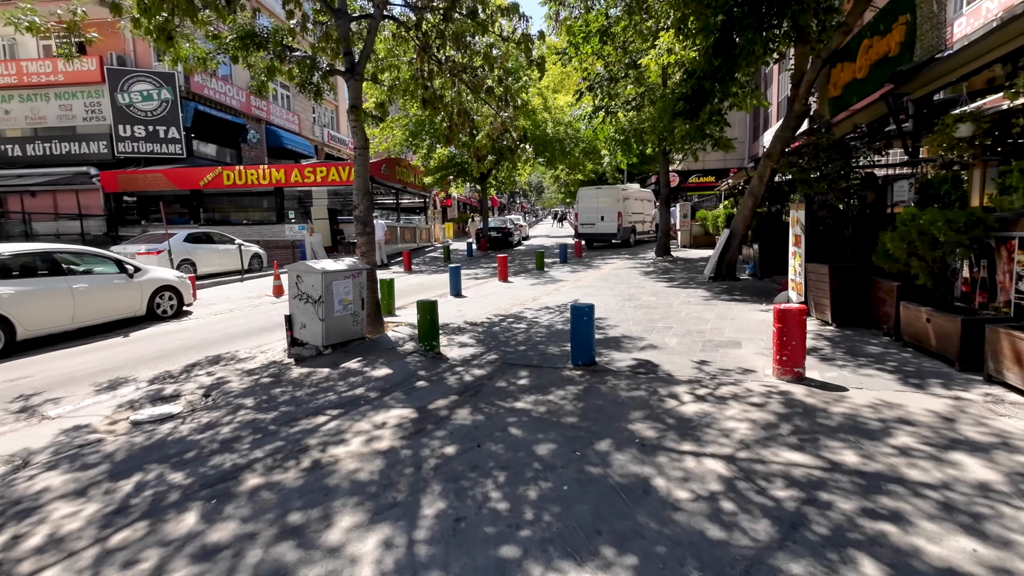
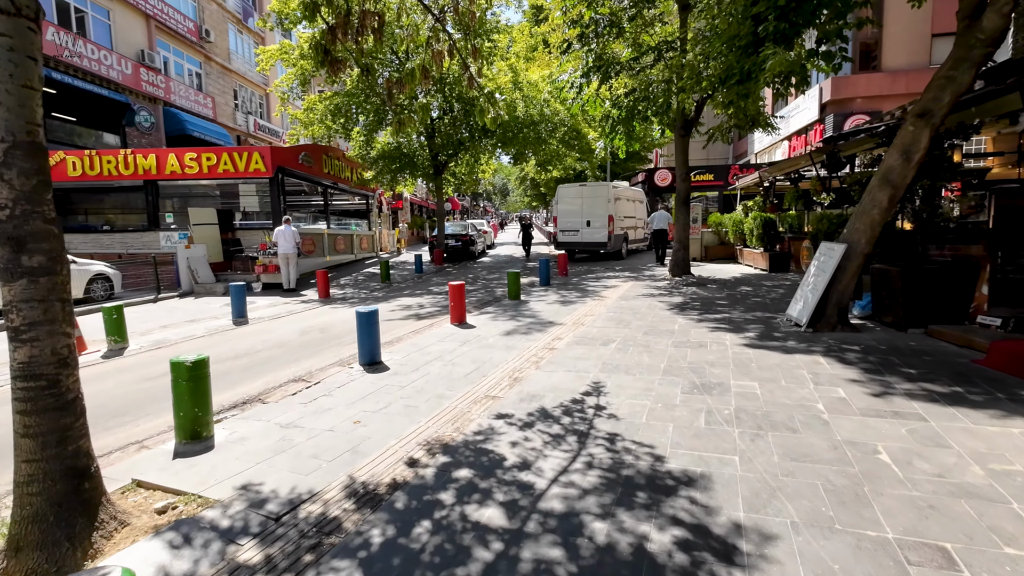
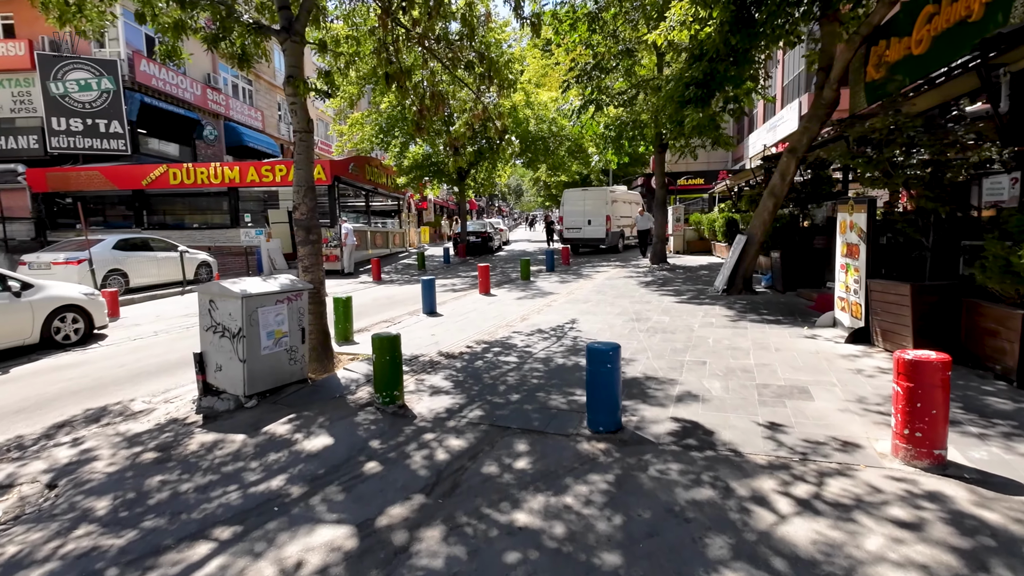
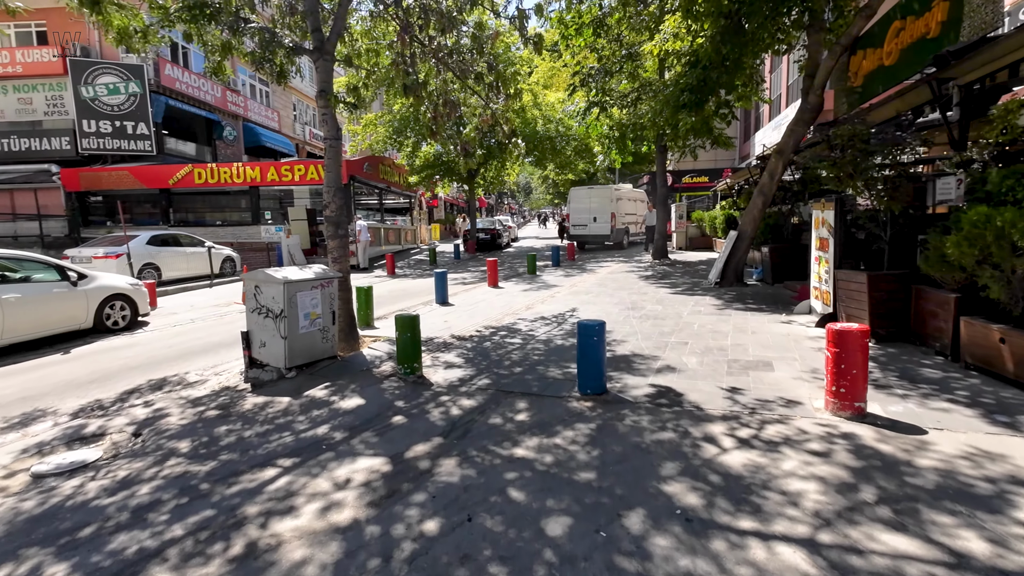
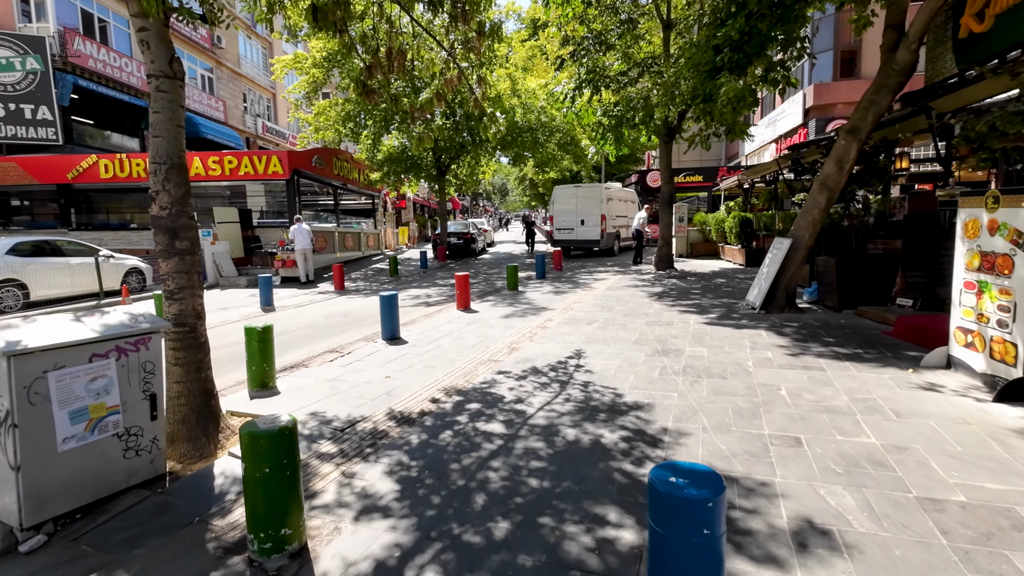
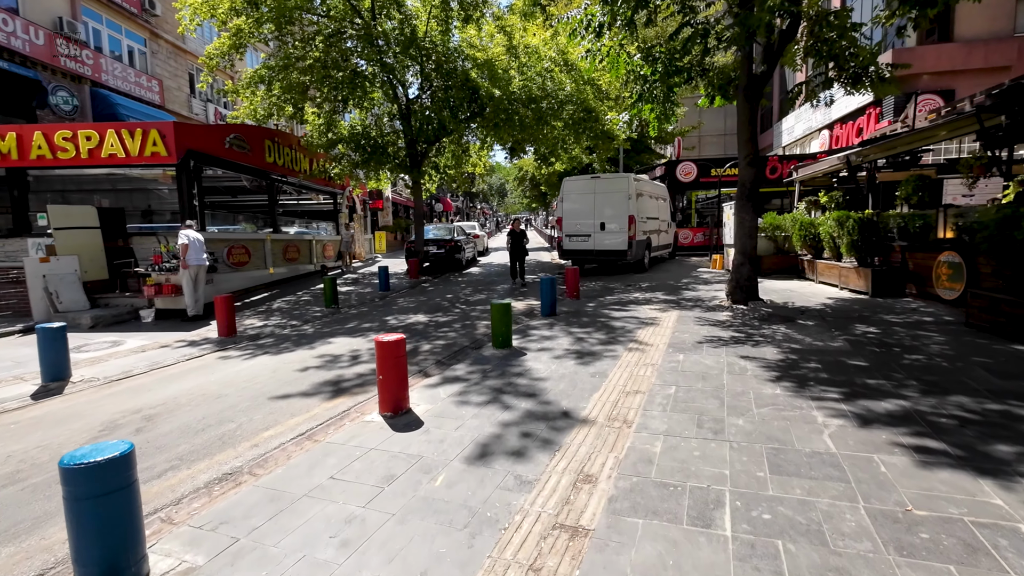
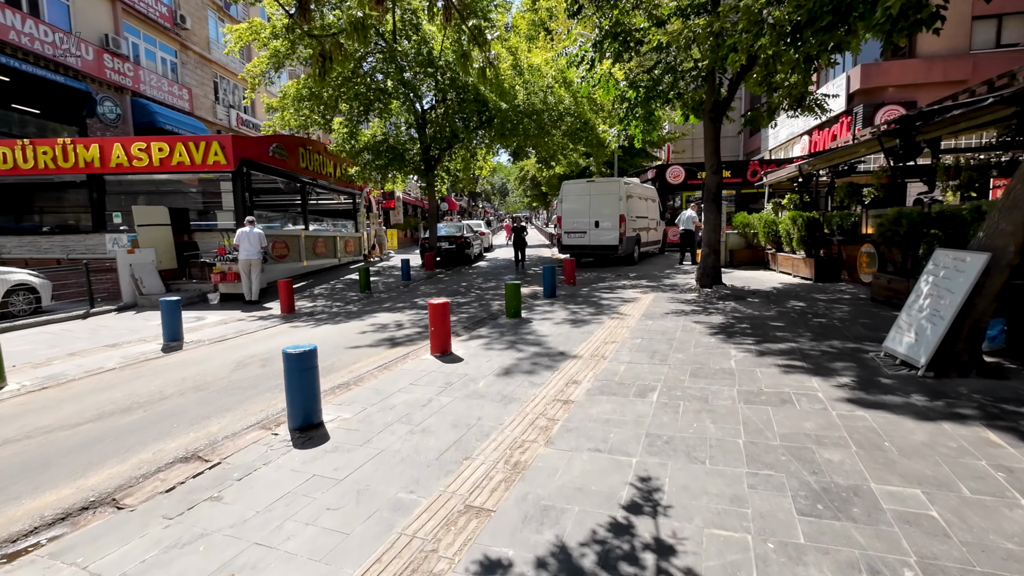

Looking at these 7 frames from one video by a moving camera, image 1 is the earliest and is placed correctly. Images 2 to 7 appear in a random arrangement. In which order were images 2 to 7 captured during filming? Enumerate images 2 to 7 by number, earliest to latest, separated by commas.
4, 3, 5, 2, 7, 6
